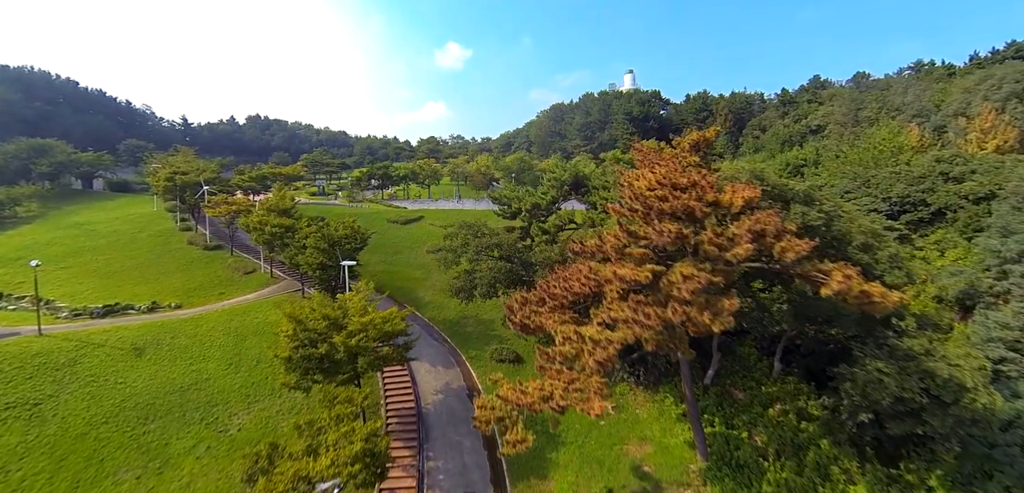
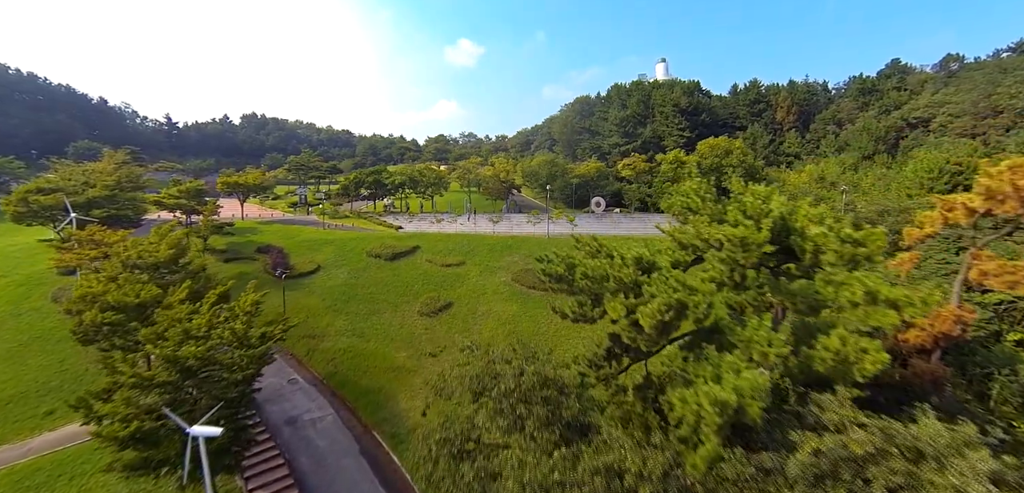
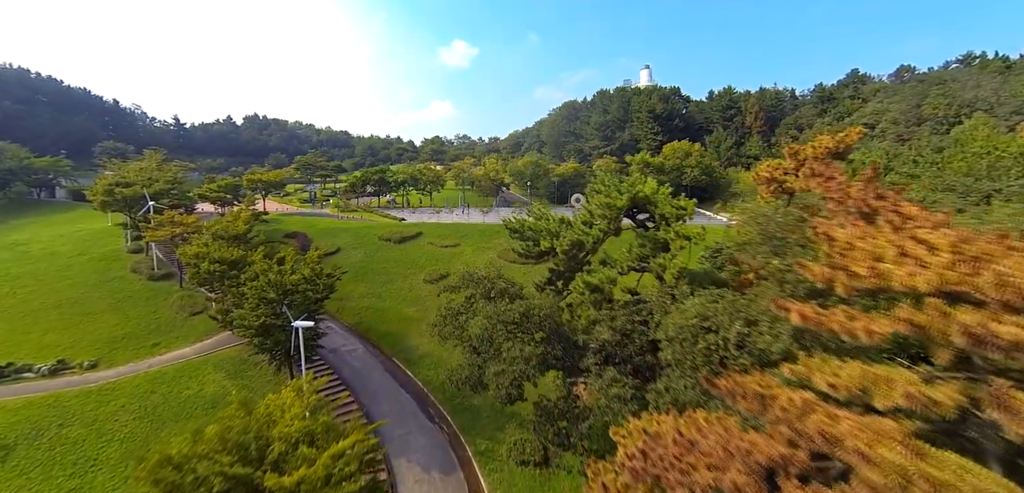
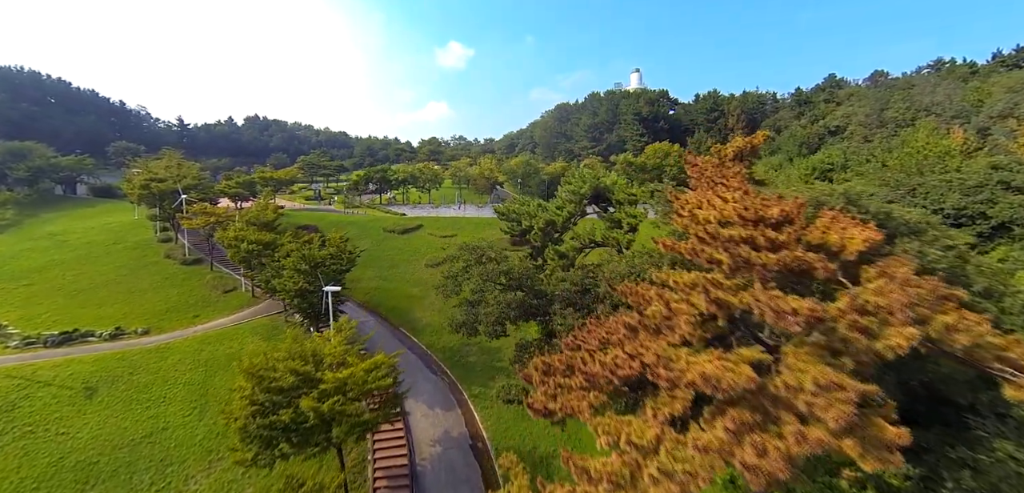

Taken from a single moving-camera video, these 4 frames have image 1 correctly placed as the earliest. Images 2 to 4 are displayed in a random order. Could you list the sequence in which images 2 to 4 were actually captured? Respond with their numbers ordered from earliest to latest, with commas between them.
4, 3, 2
